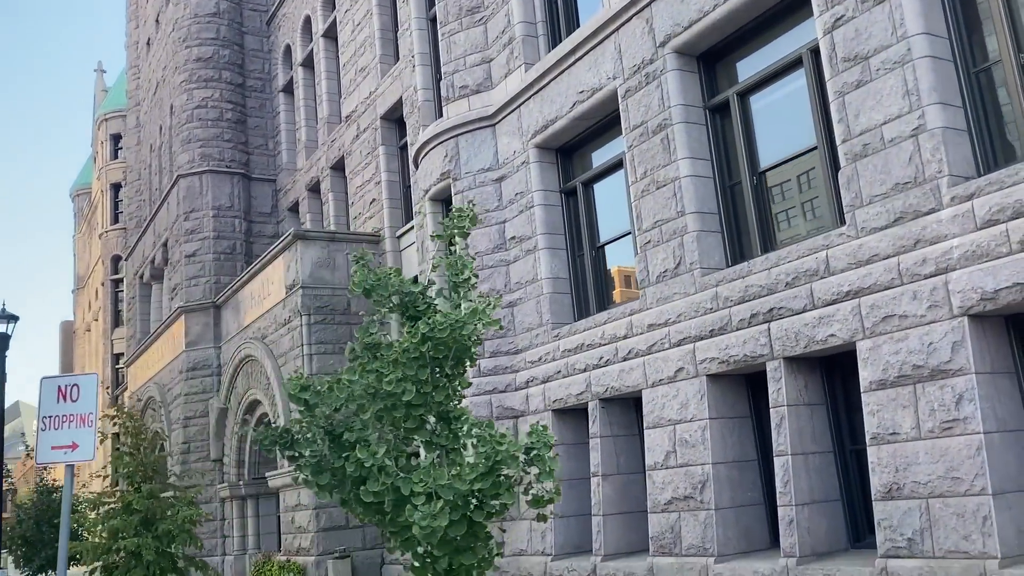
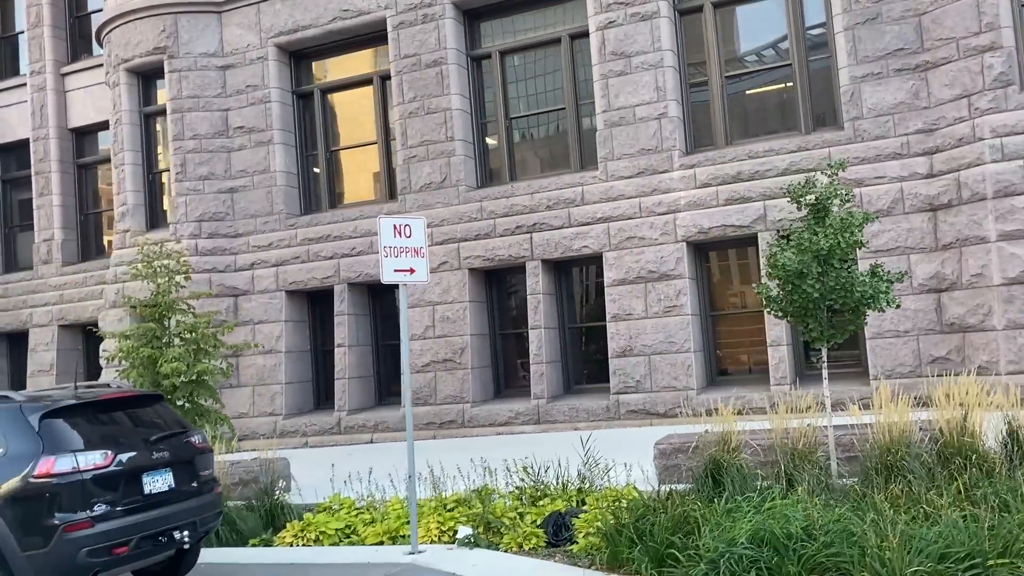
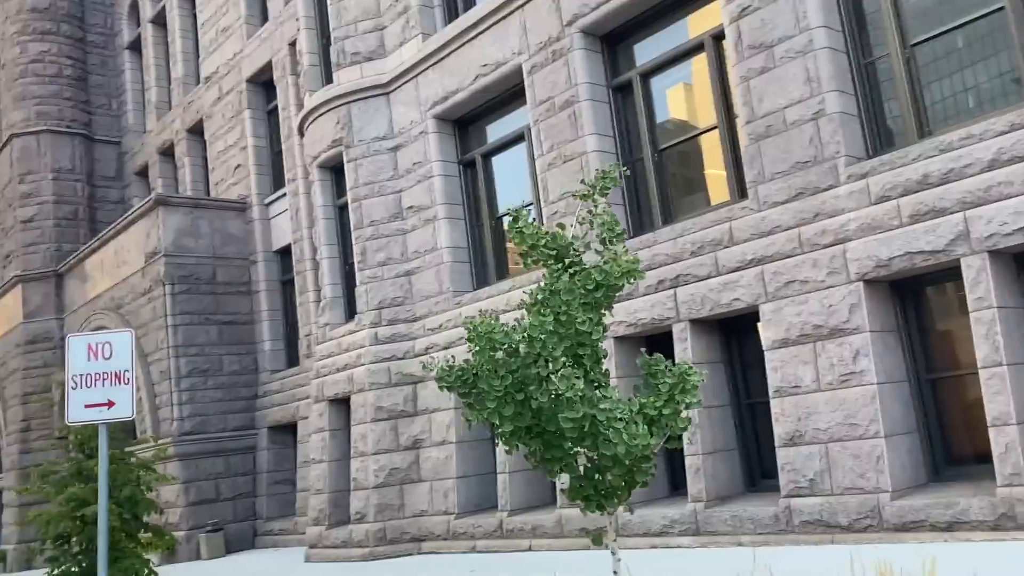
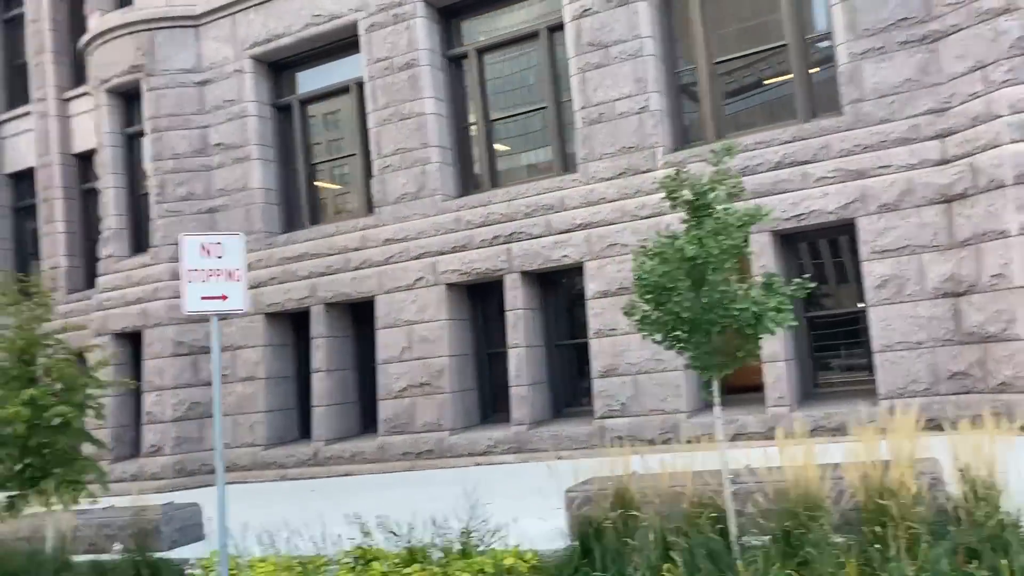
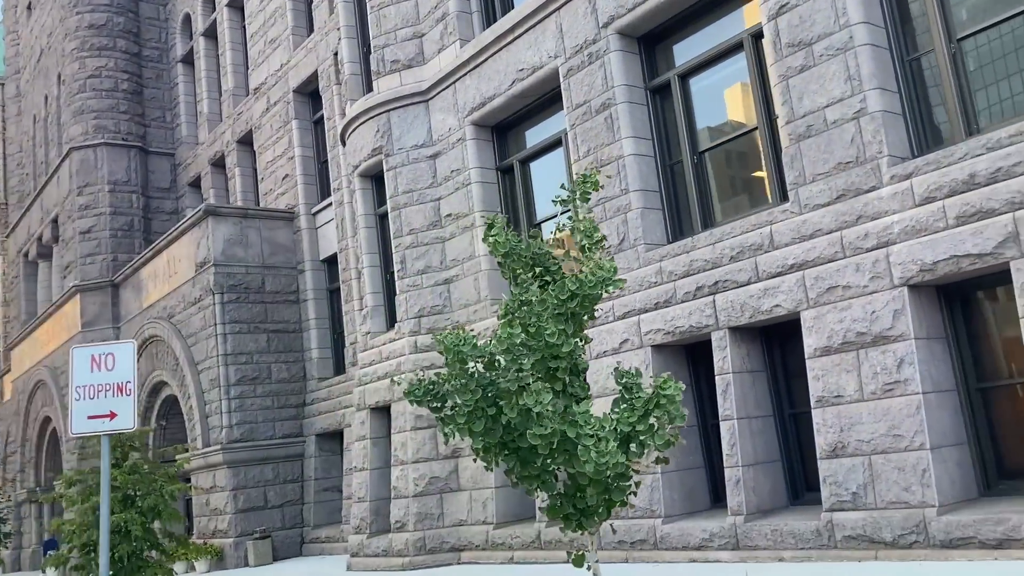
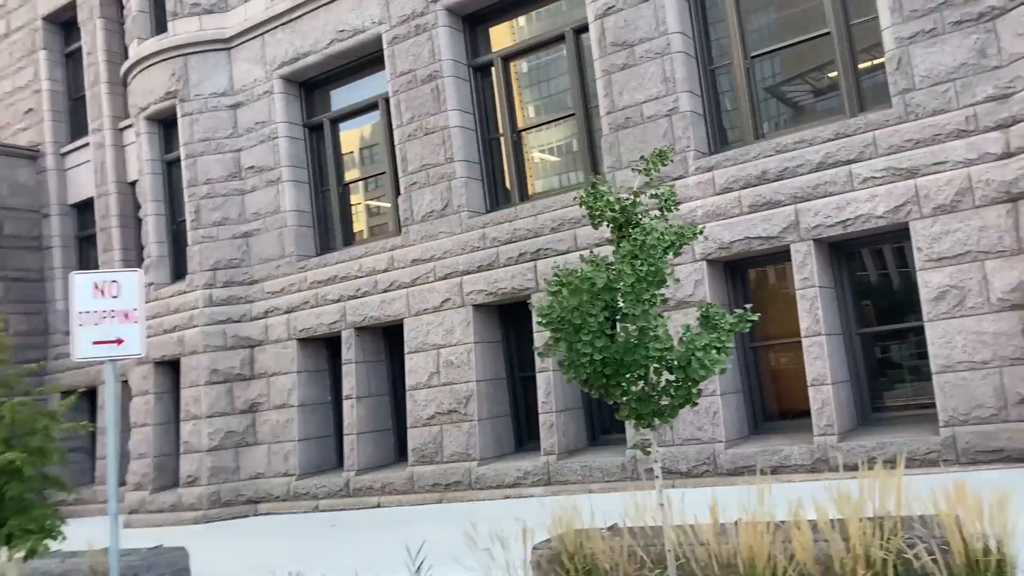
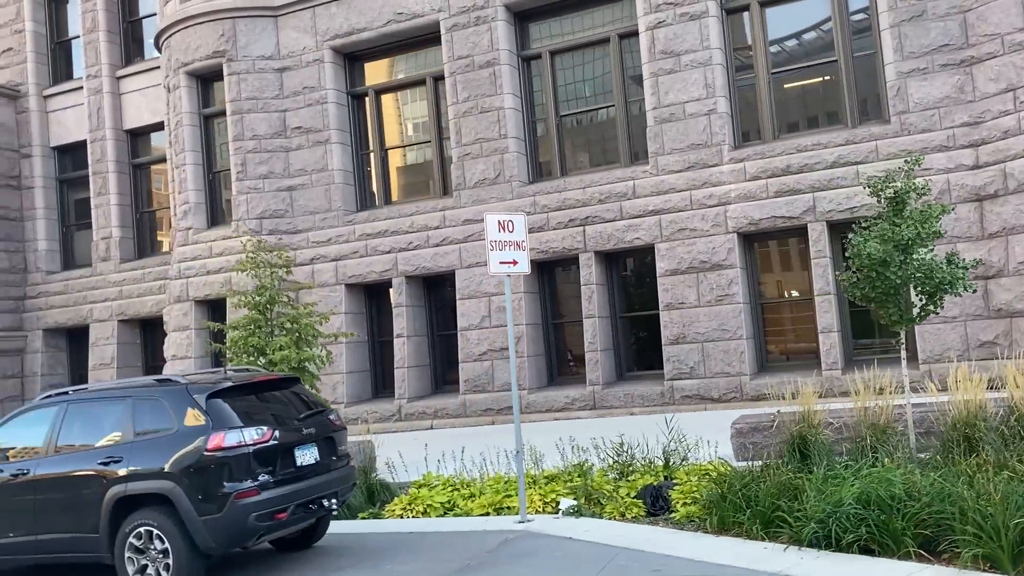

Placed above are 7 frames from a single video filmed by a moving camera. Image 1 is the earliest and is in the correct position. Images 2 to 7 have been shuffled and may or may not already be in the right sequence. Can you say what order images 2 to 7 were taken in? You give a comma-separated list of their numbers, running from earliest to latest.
5, 3, 6, 4, 2, 7
